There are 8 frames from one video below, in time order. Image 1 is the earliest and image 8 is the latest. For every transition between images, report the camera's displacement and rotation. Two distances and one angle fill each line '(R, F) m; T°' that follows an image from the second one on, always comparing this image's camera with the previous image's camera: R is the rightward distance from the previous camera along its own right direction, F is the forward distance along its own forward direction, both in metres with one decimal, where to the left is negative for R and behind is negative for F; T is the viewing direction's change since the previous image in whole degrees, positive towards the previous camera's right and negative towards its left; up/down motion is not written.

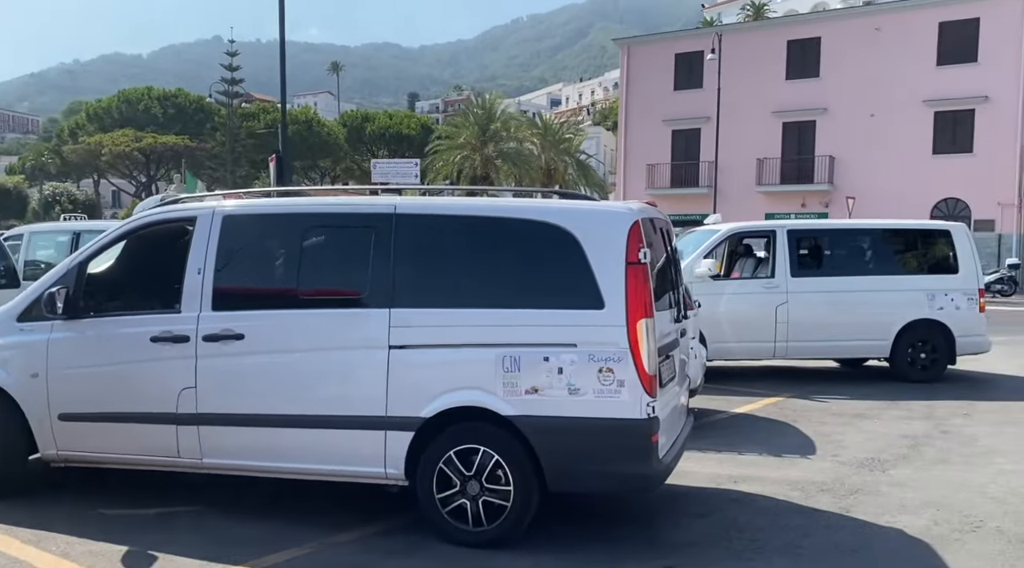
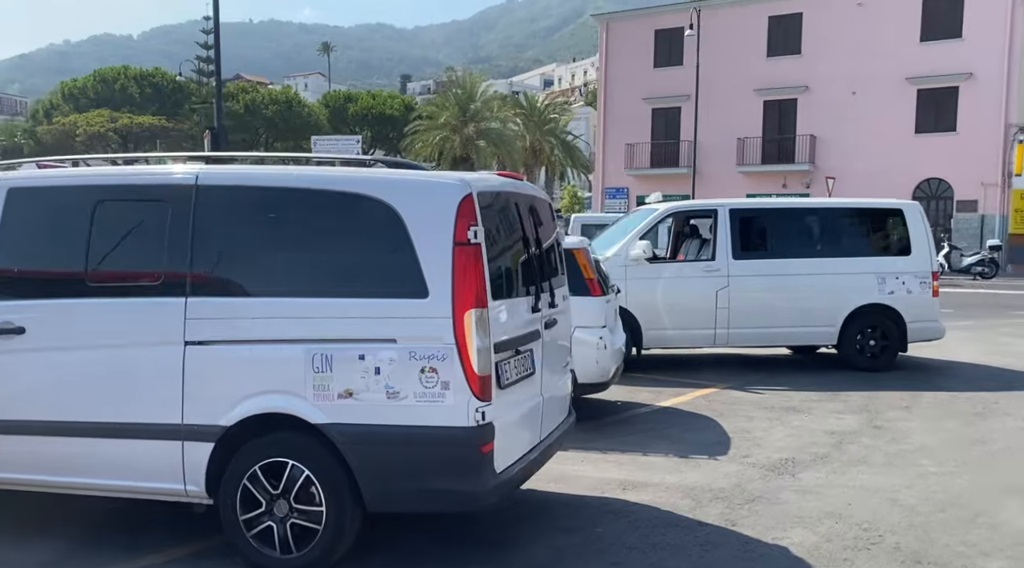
(+0.9, +0.7) m; 0°
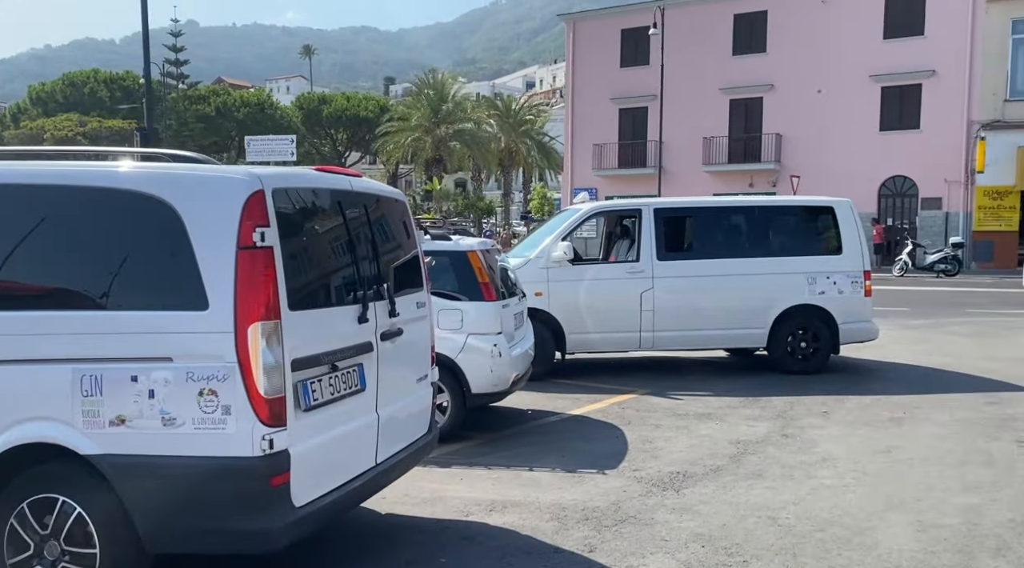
(+0.8, +0.4) m; +1°
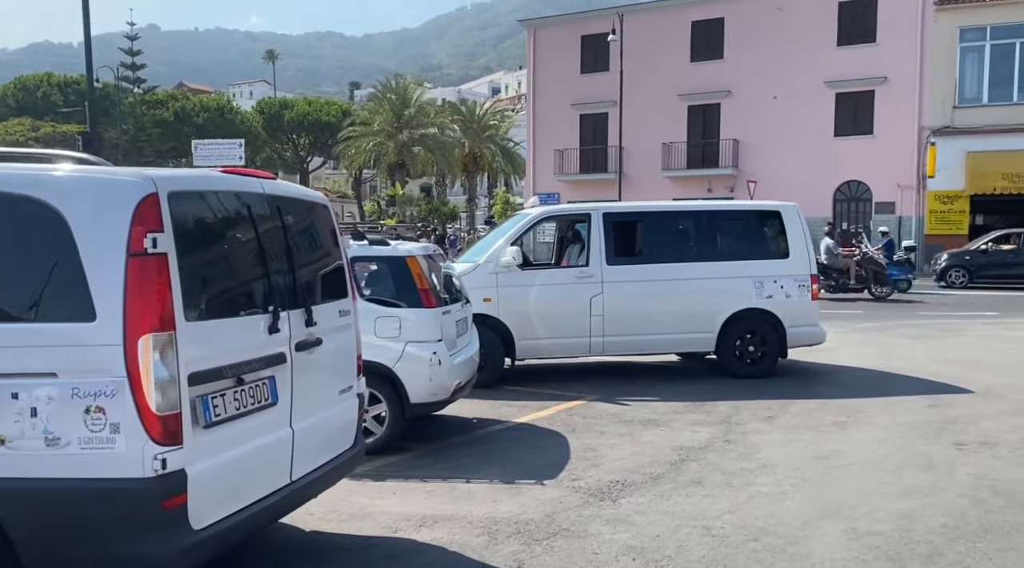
(+0.2, +0.1) m; +2°
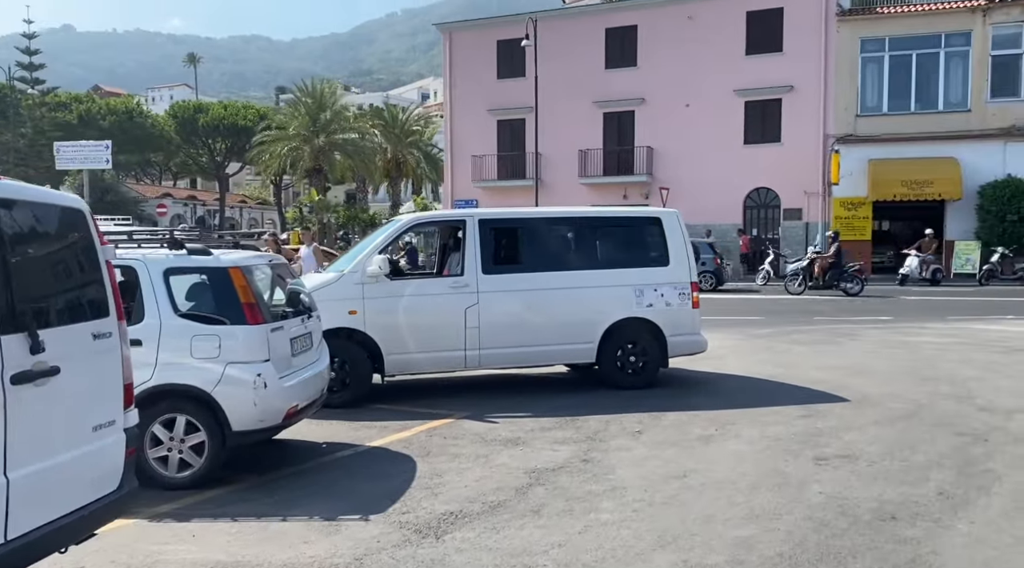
(+0.7, +0.5) m; +4°
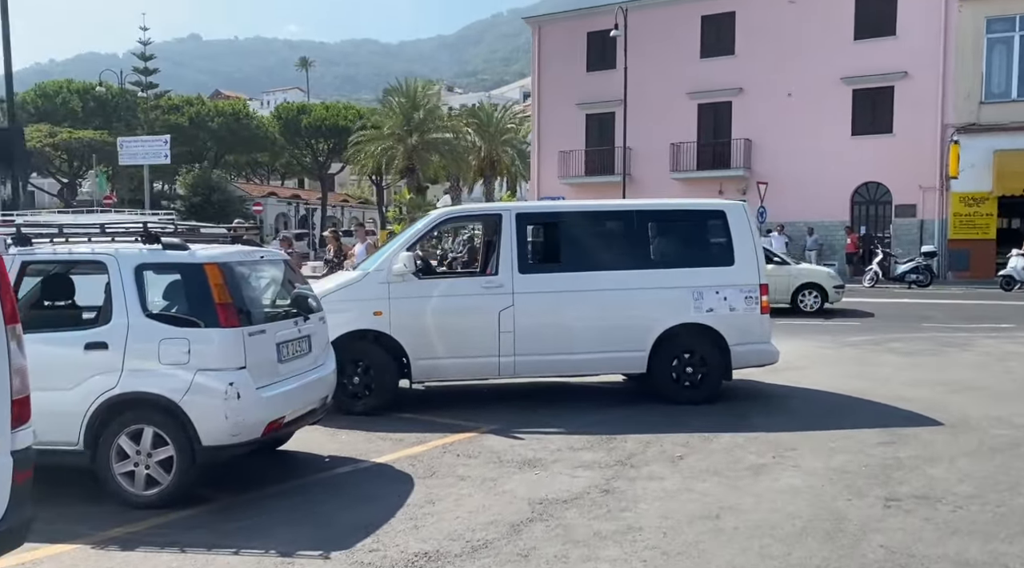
(+0.7, +1.0) m; -7°
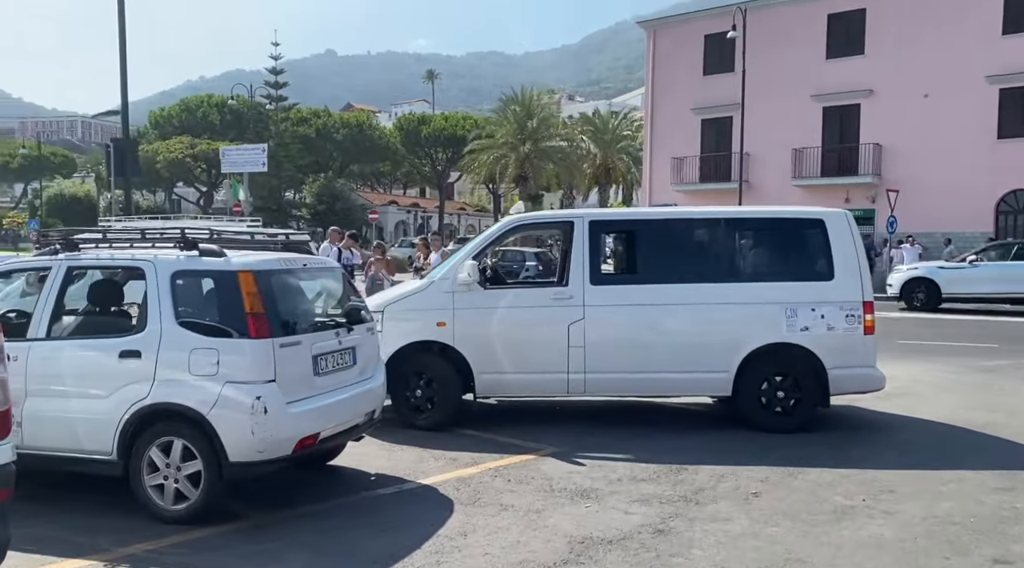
(+0.5, +0.6) m; -8°
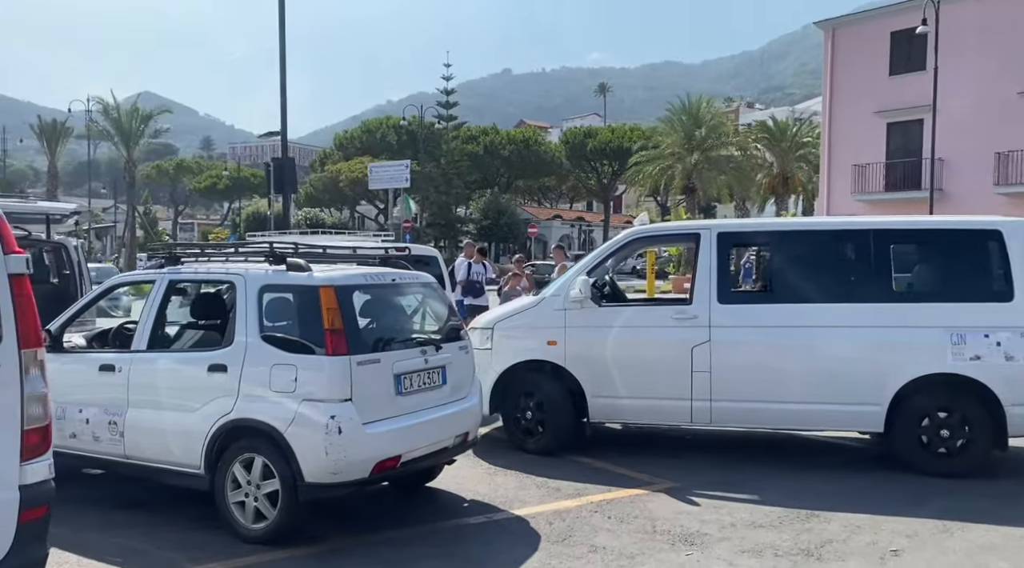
(+0.5, +0.6) m; -11°
